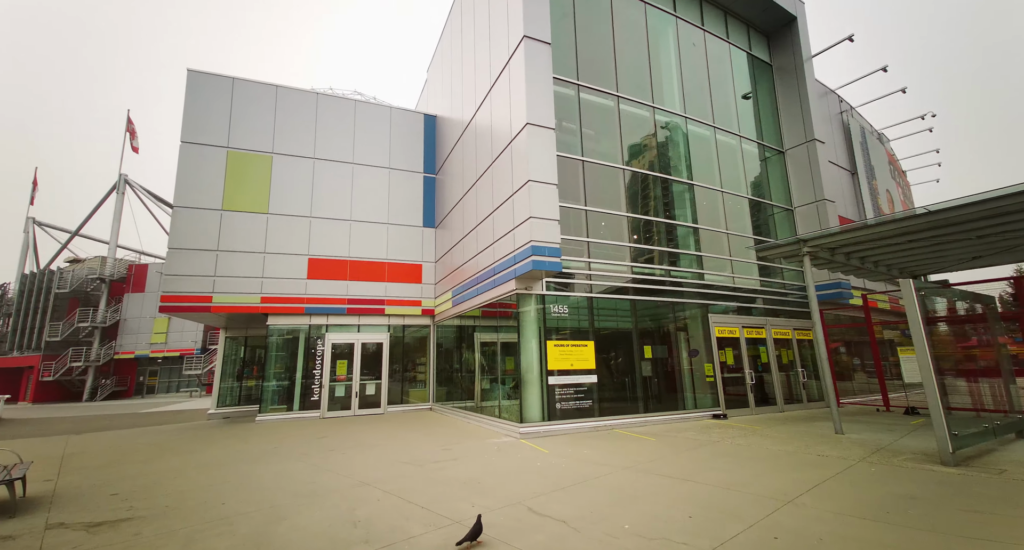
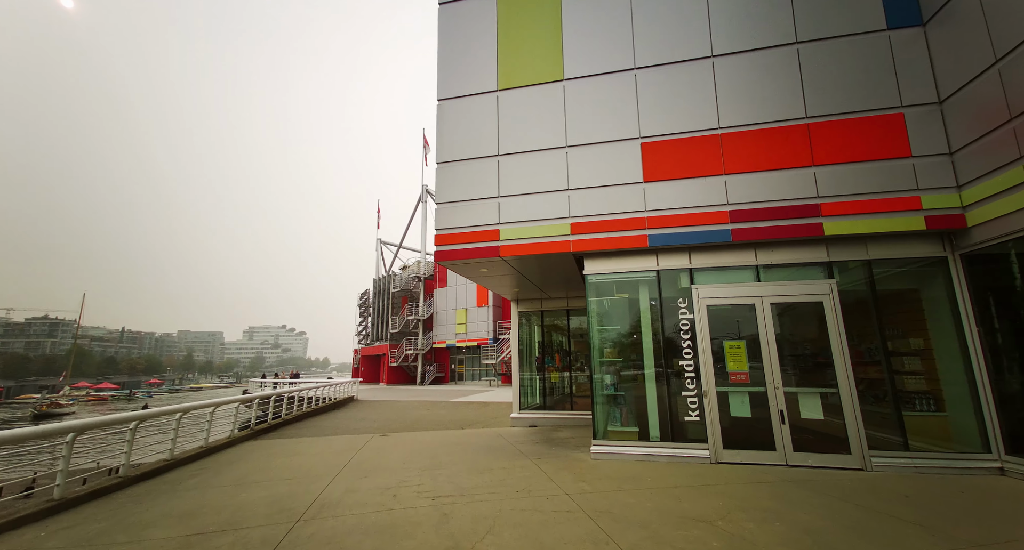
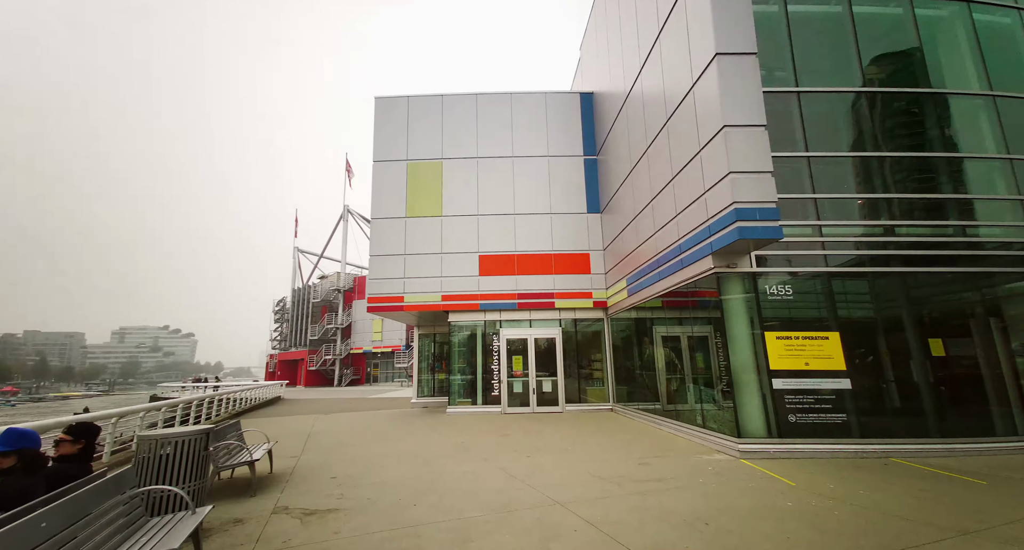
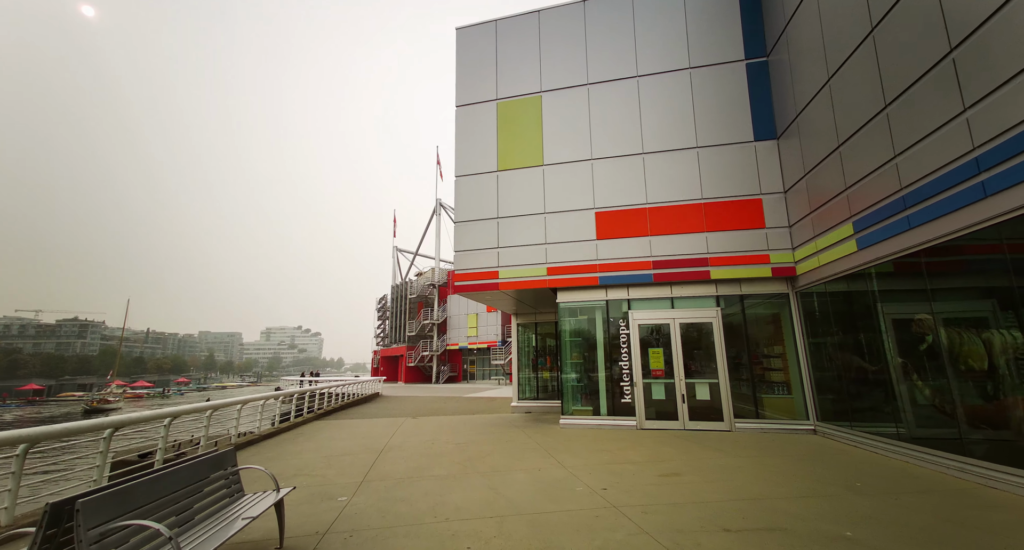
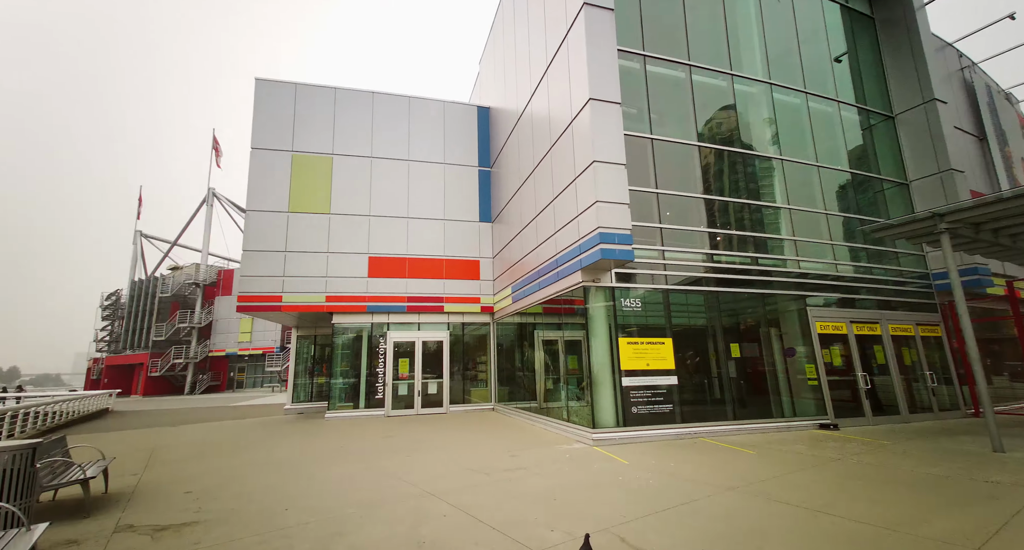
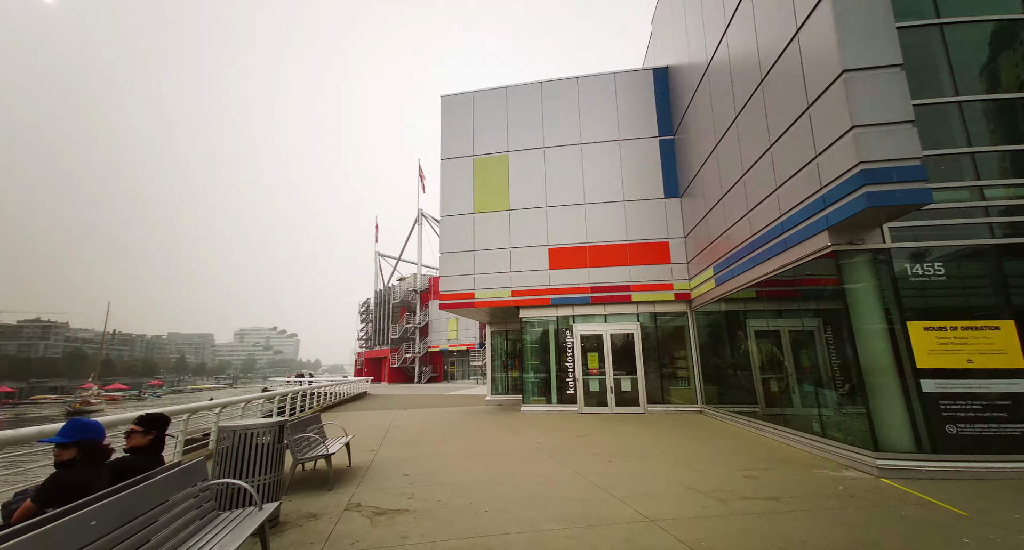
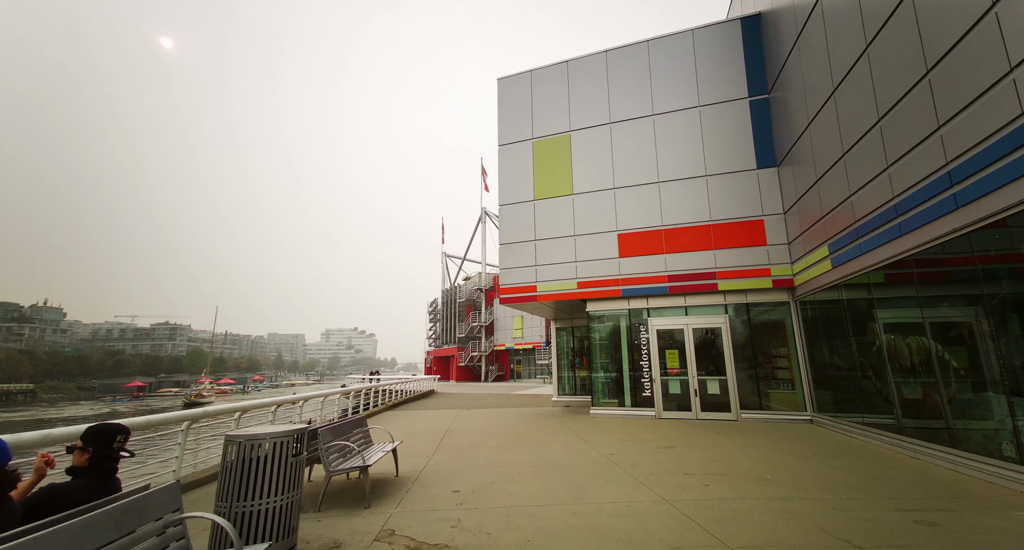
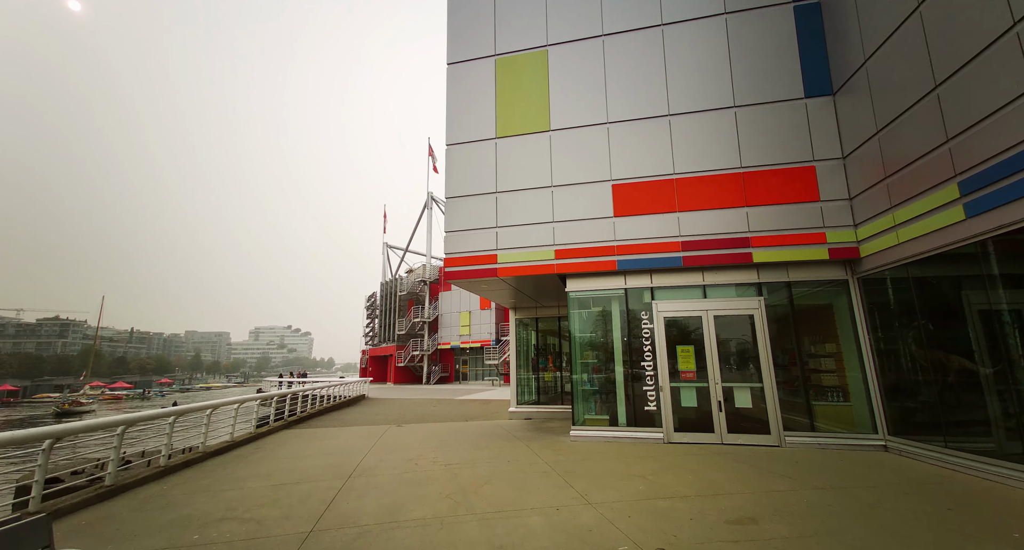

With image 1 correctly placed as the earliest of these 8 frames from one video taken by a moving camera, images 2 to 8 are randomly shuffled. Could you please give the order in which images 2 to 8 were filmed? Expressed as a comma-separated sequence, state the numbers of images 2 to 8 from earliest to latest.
5, 3, 6, 7, 4, 8, 2
